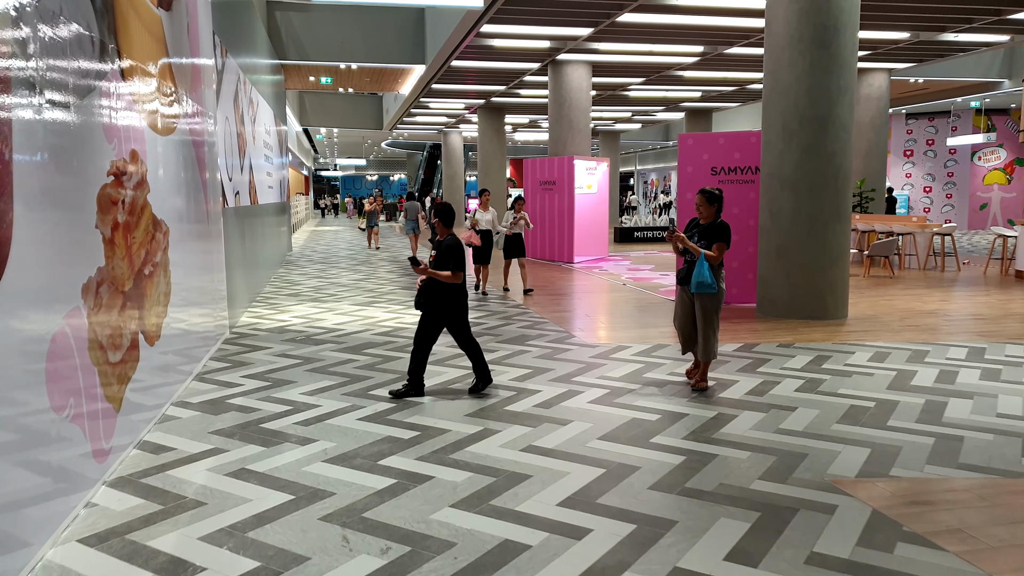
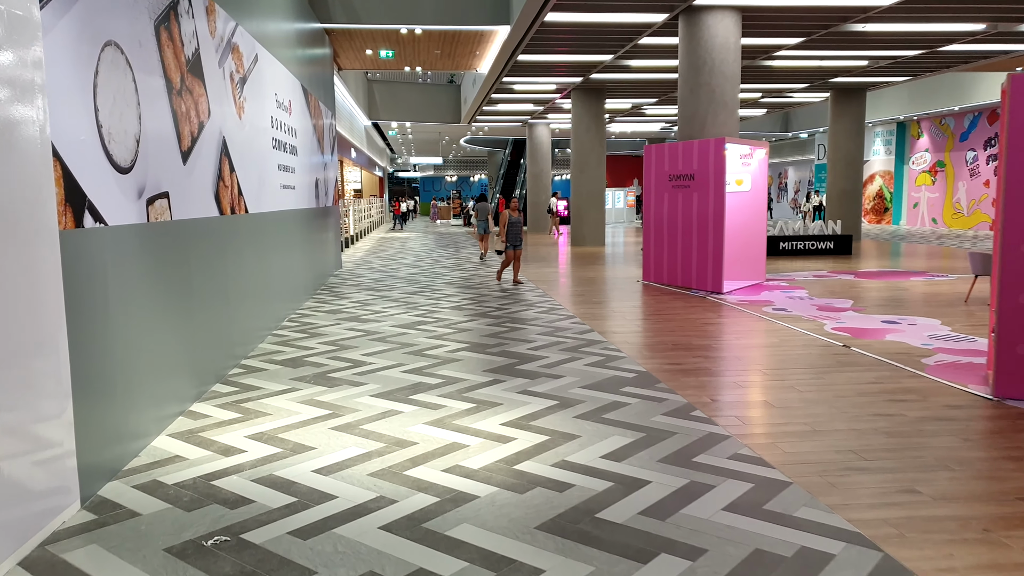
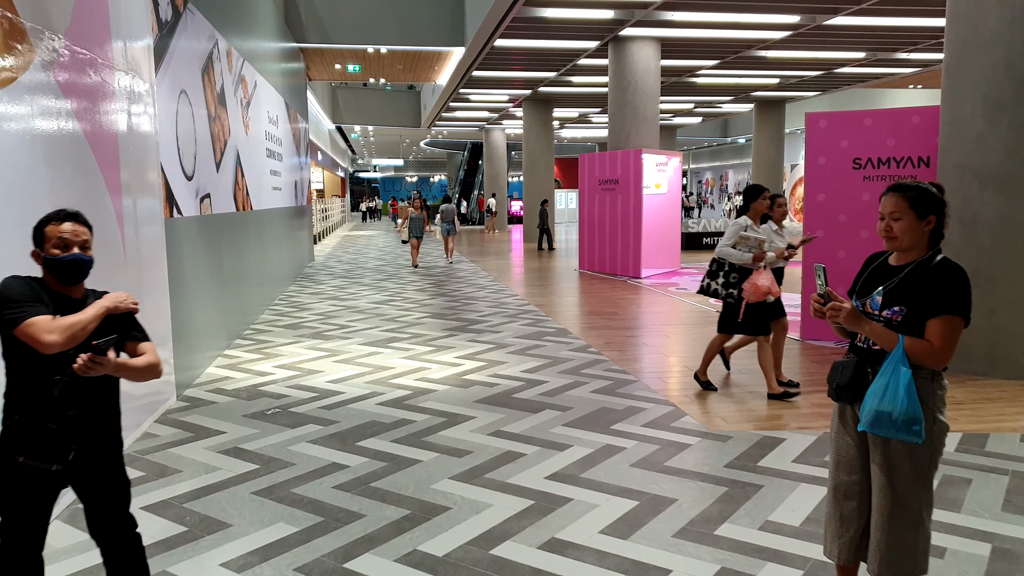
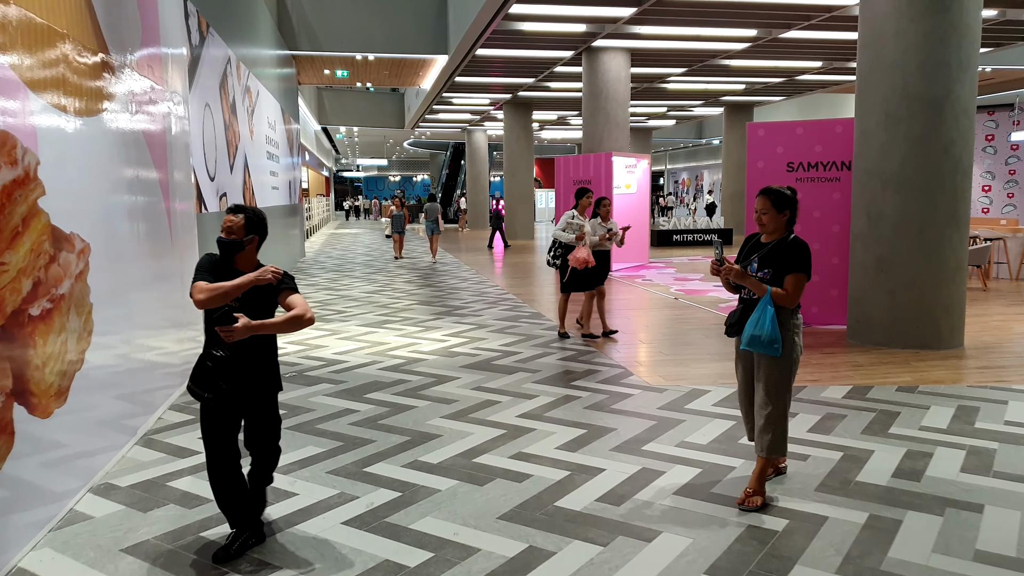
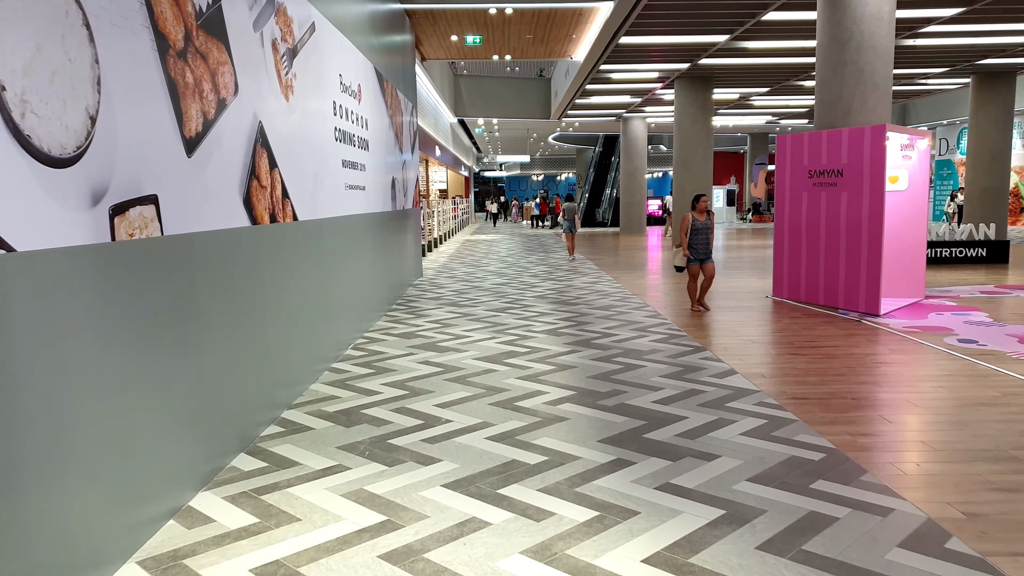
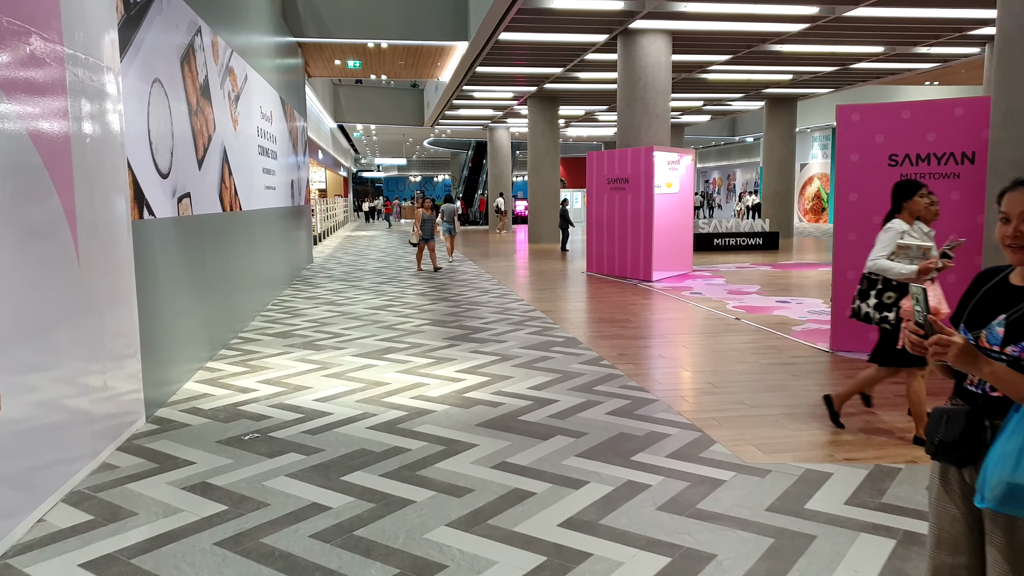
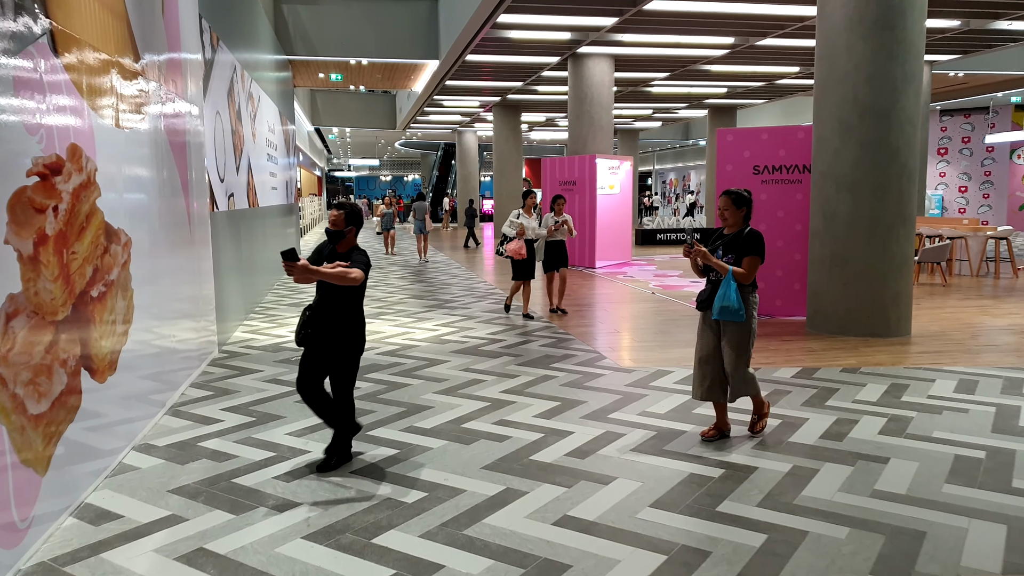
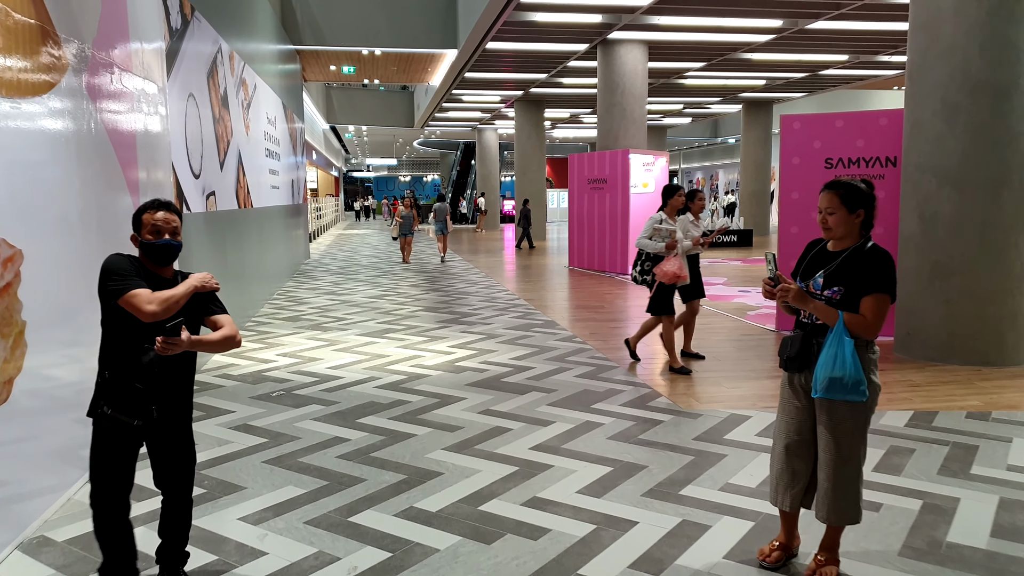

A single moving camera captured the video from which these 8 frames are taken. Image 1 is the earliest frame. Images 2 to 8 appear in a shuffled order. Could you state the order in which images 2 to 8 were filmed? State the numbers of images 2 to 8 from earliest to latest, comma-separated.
7, 4, 8, 3, 6, 2, 5
